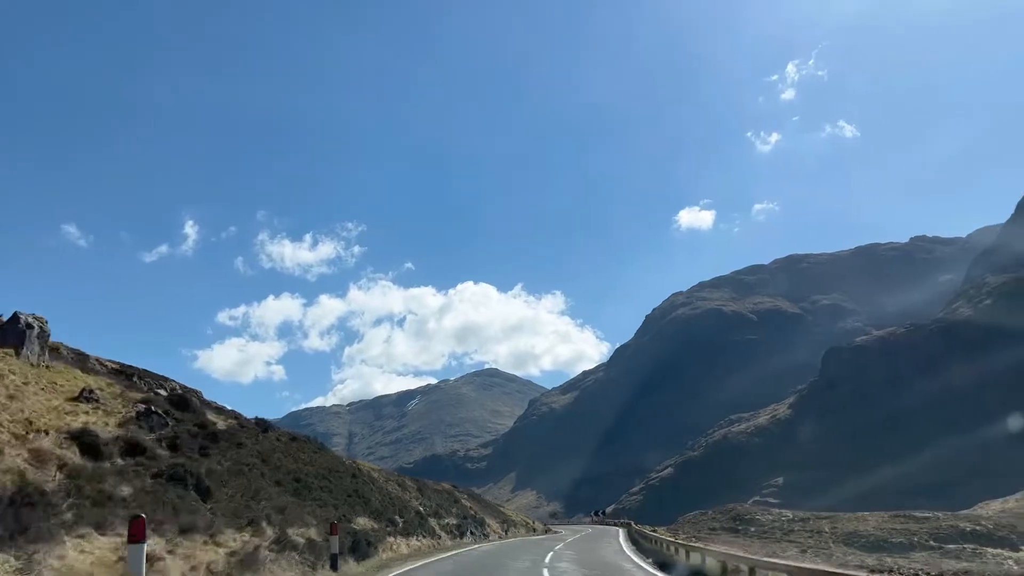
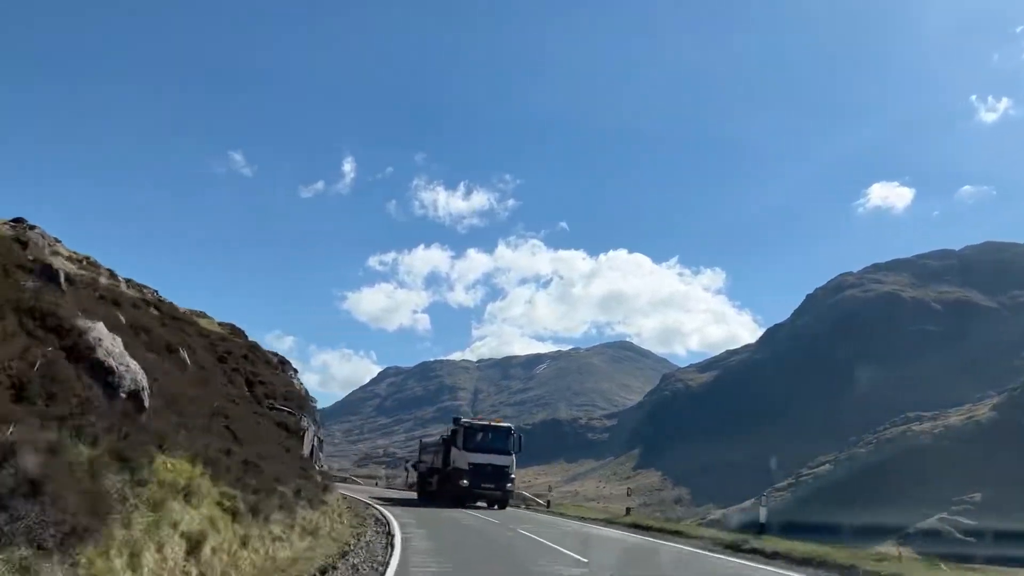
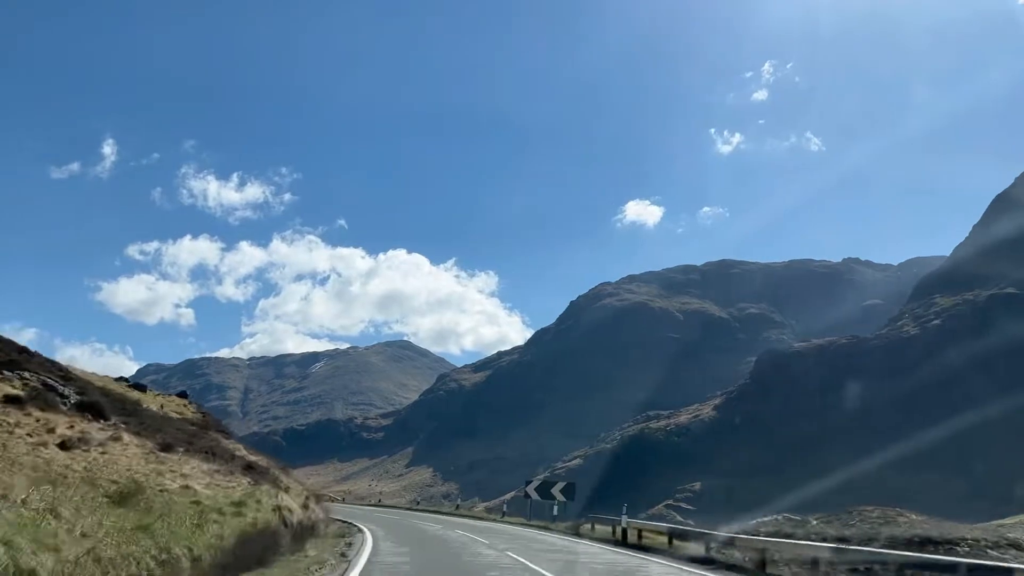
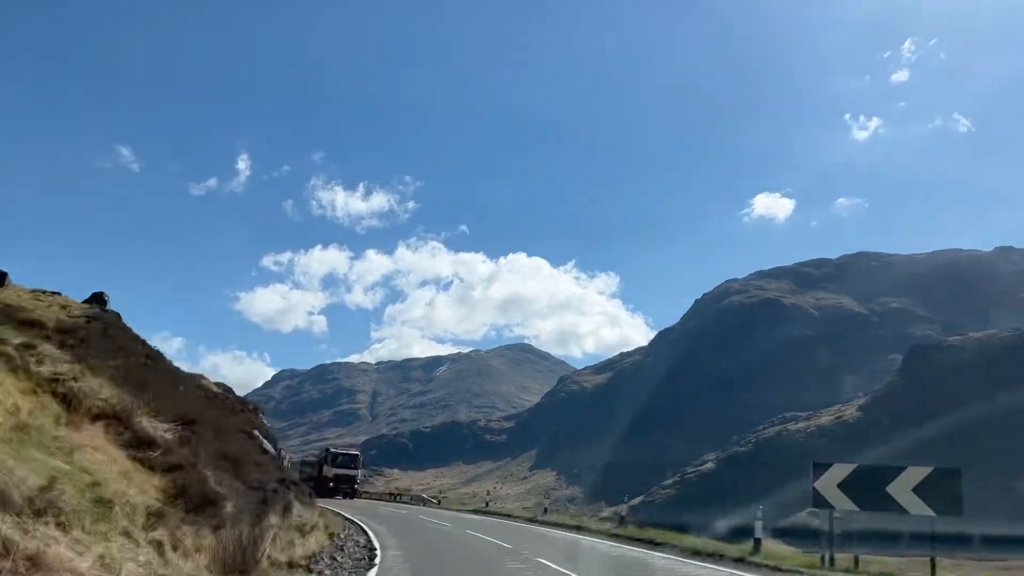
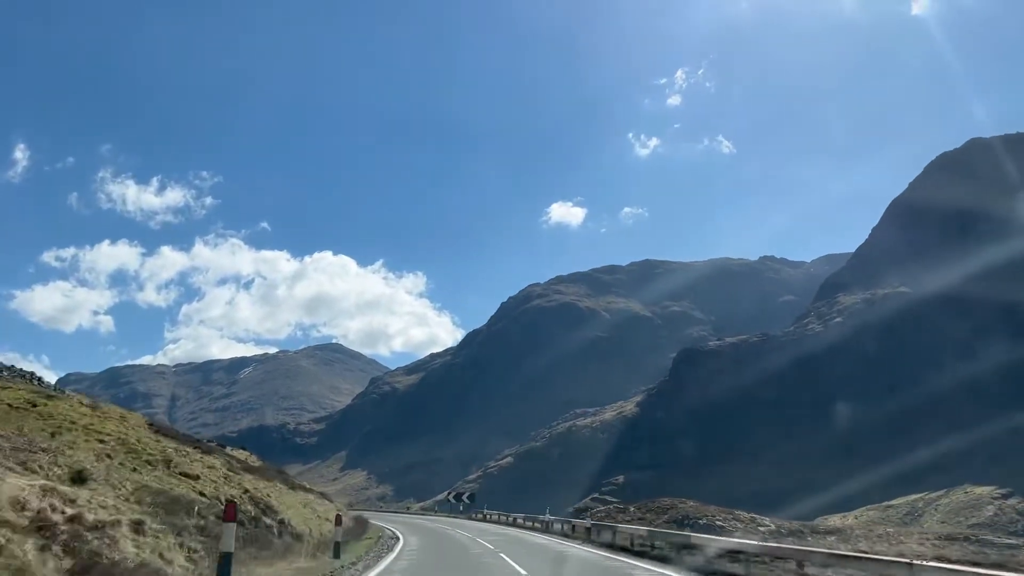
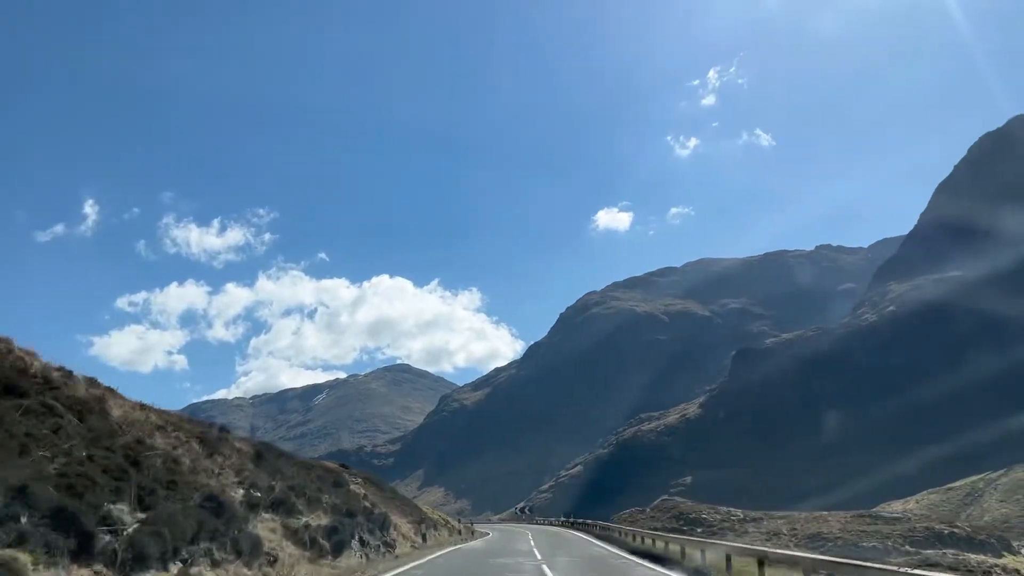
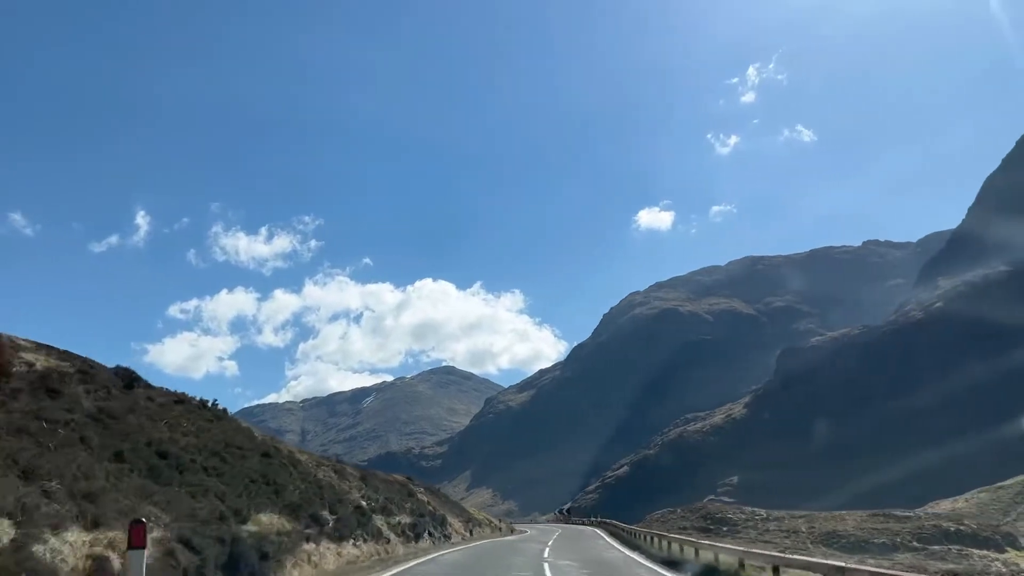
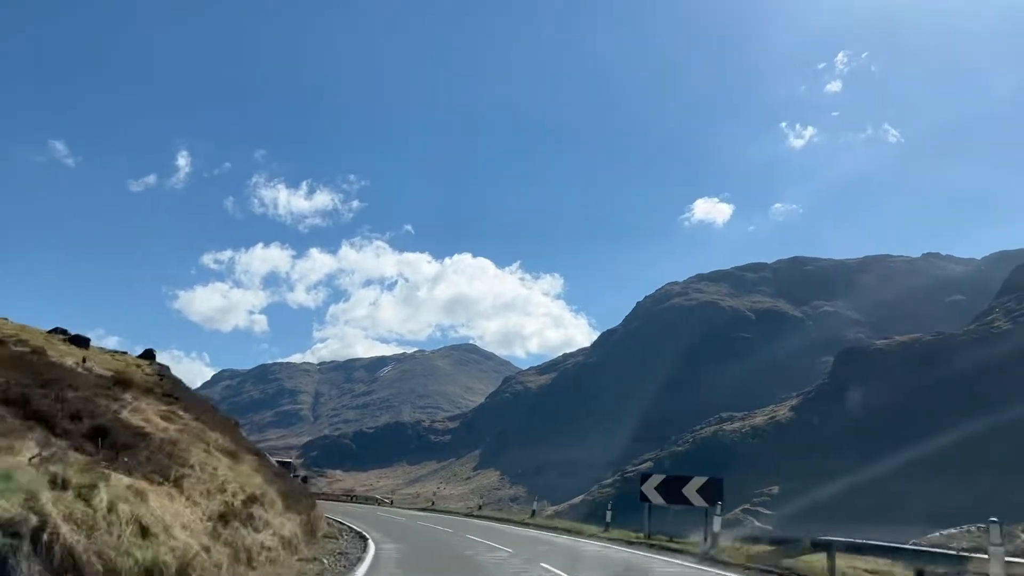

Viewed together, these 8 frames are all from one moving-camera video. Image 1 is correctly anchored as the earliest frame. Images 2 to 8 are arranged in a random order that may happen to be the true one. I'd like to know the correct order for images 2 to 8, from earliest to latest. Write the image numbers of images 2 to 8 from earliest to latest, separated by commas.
7, 6, 5, 3, 8, 4, 2
